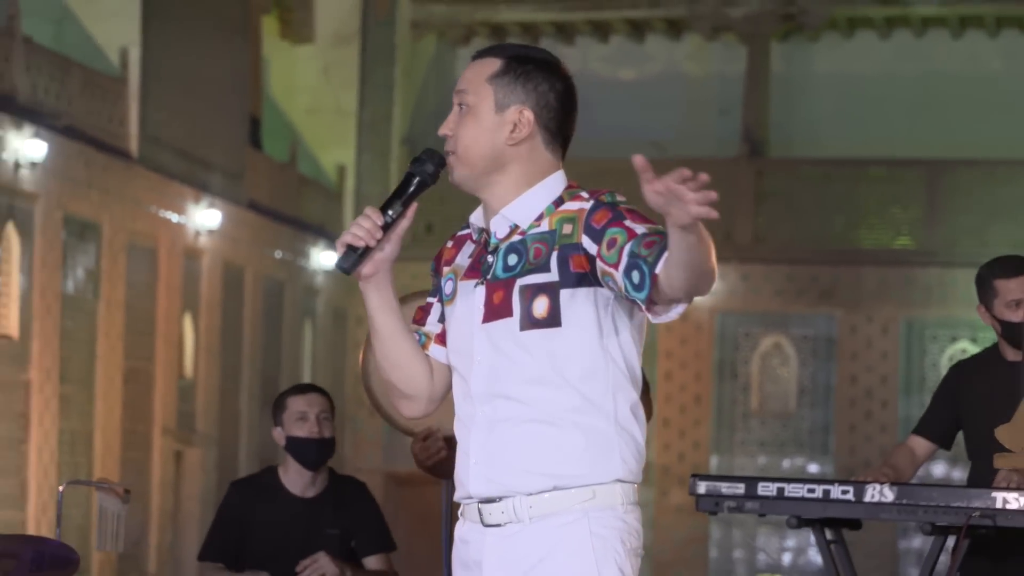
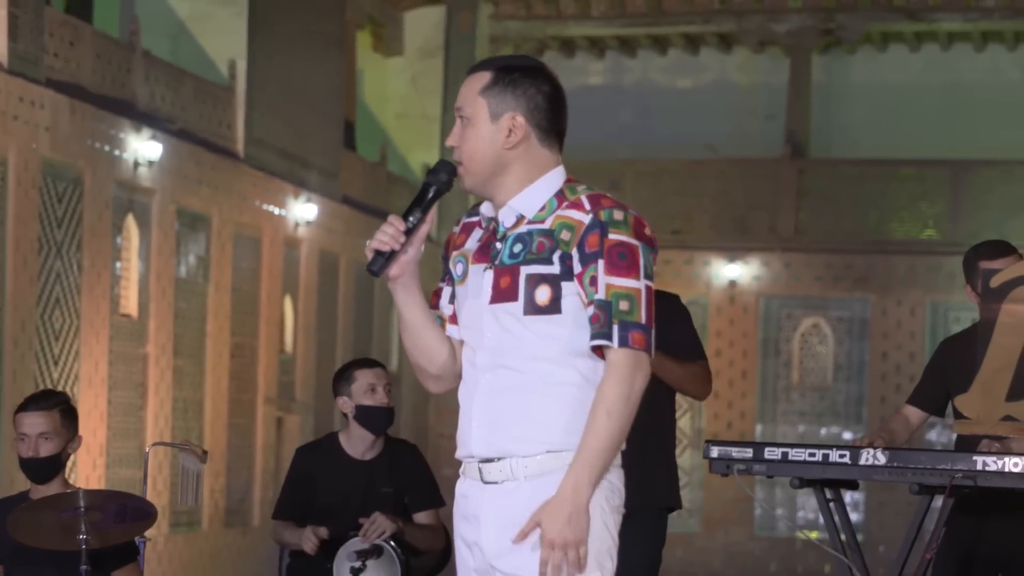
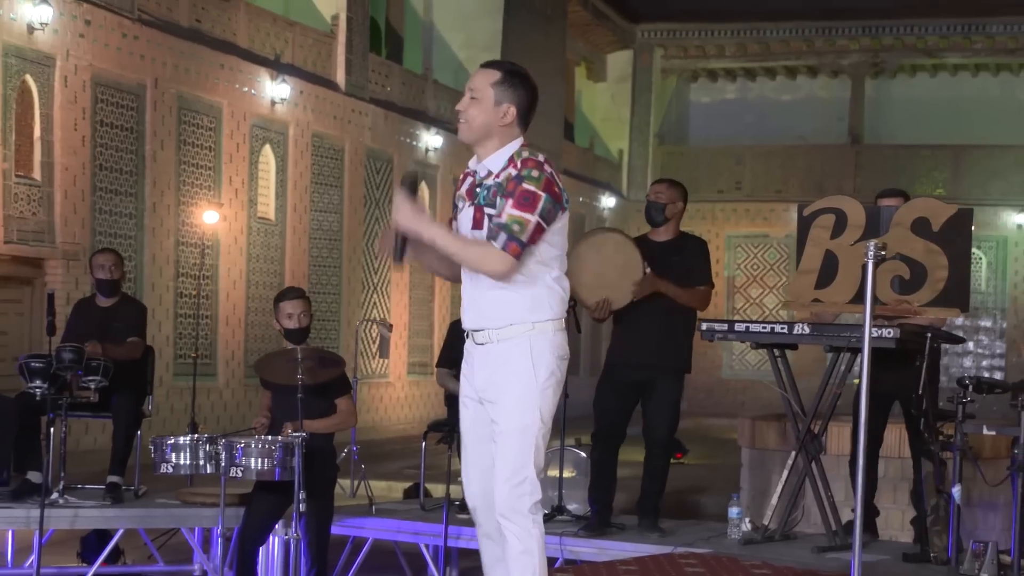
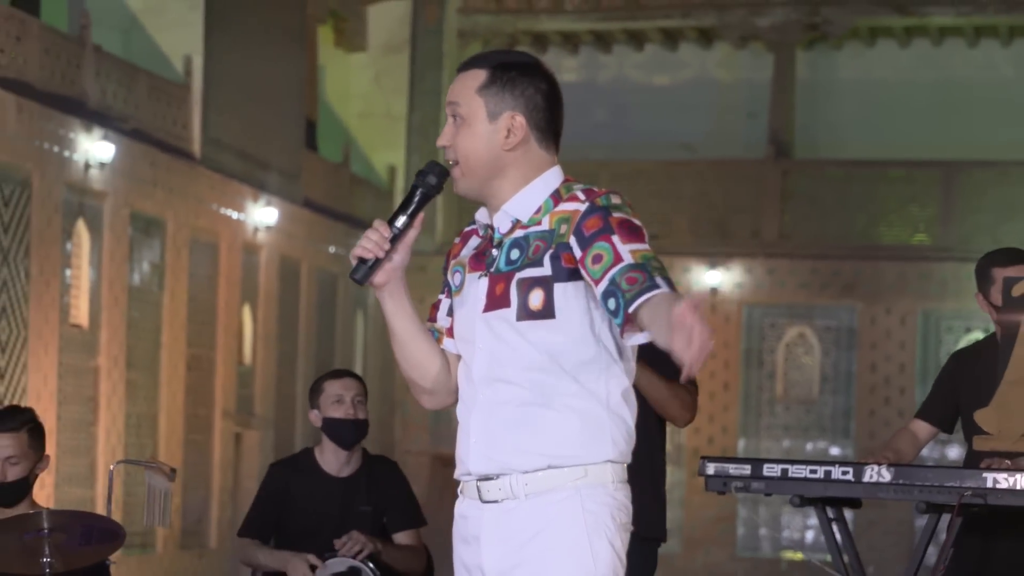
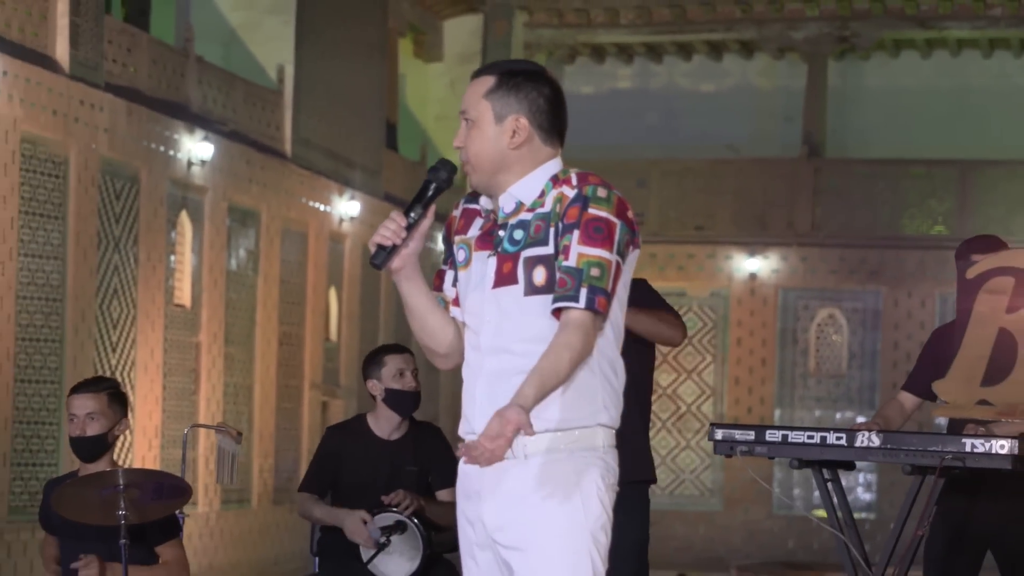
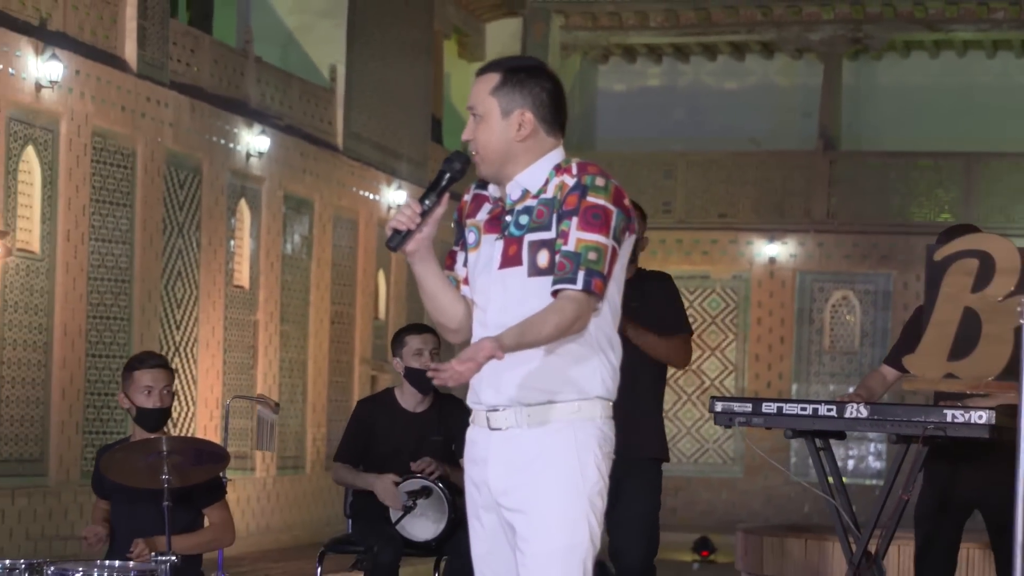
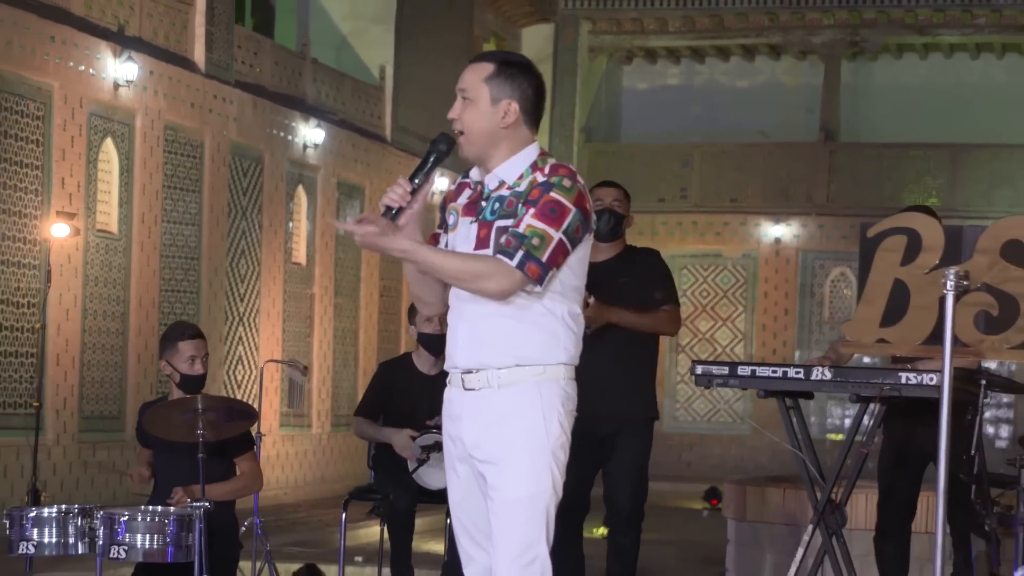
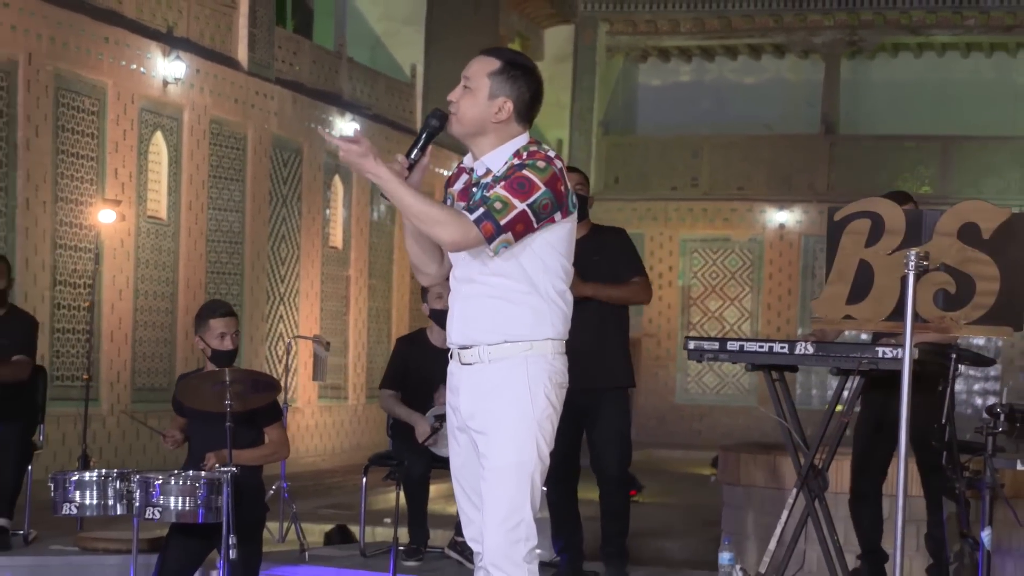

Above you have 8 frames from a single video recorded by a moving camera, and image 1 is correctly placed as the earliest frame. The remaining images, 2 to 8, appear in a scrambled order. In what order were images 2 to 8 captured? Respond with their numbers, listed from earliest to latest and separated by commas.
4, 2, 5, 6, 7, 8, 3
